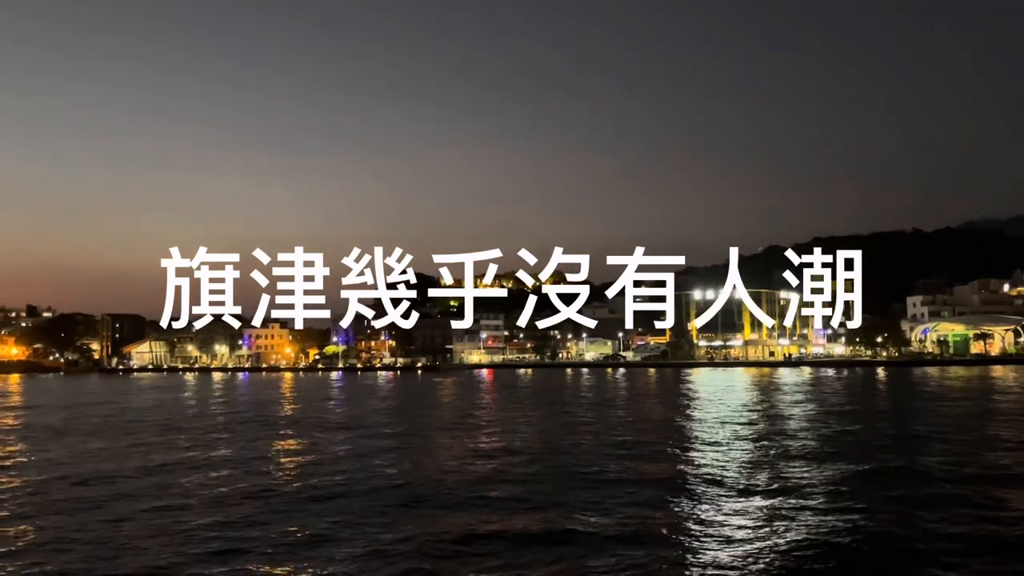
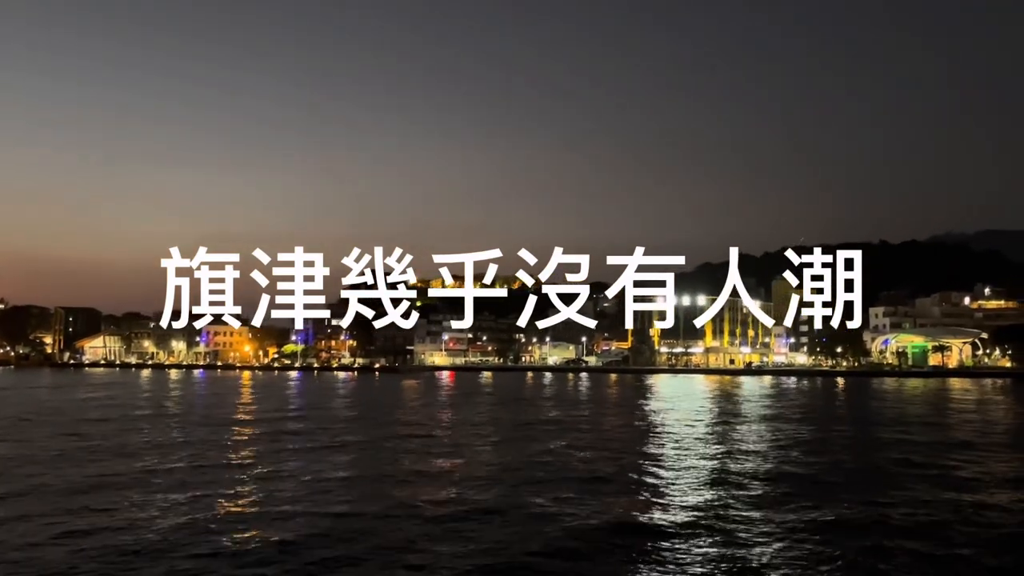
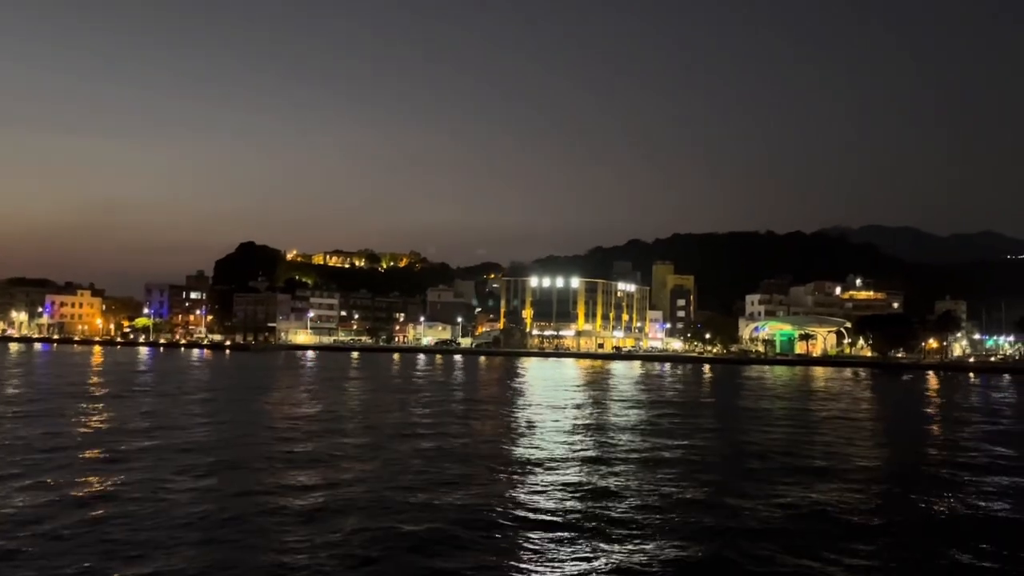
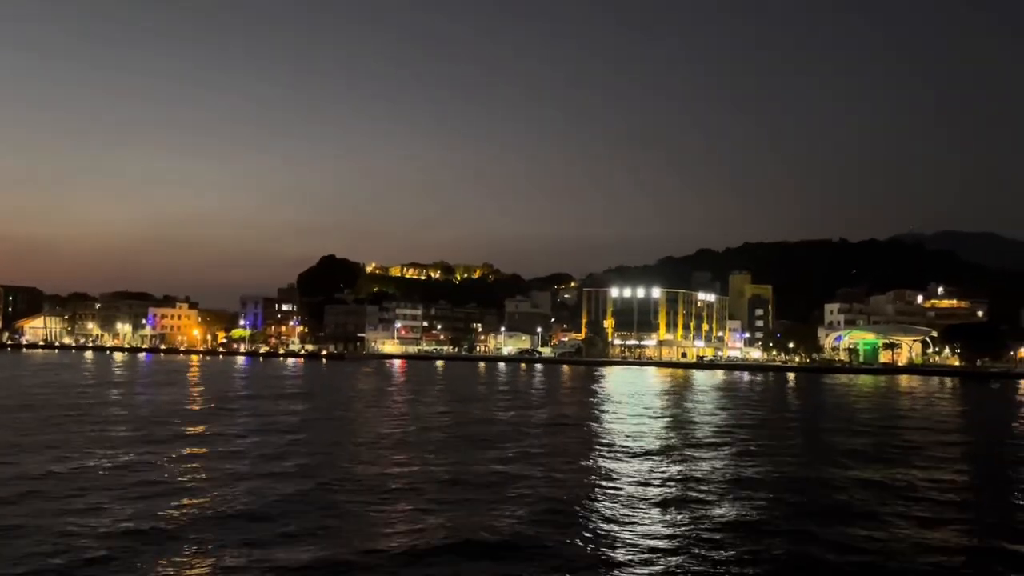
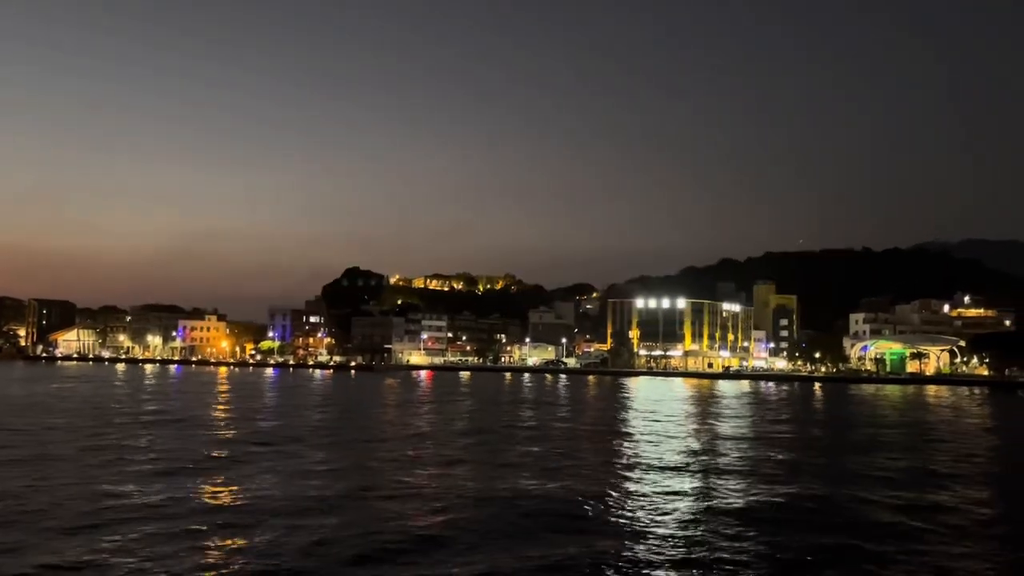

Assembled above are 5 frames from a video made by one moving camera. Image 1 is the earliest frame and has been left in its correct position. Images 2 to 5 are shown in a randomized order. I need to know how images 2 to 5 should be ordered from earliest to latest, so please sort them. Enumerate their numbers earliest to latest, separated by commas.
2, 5, 4, 3
